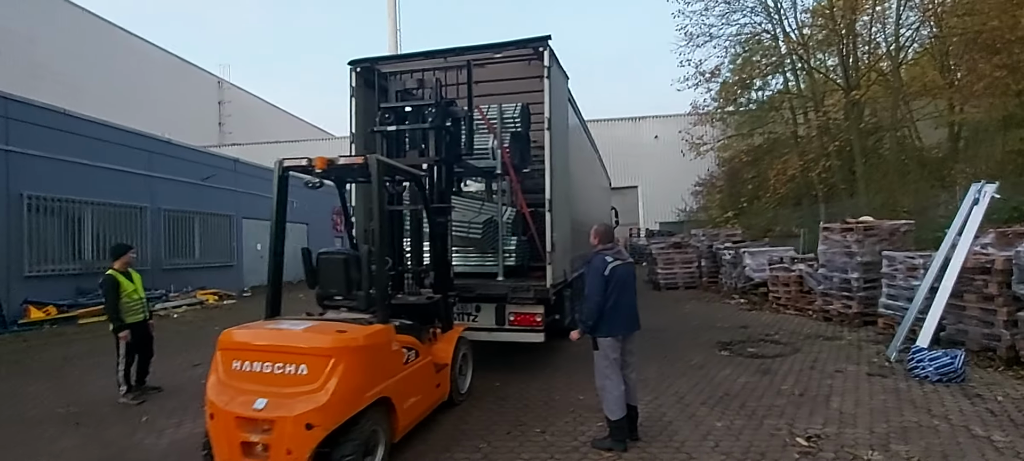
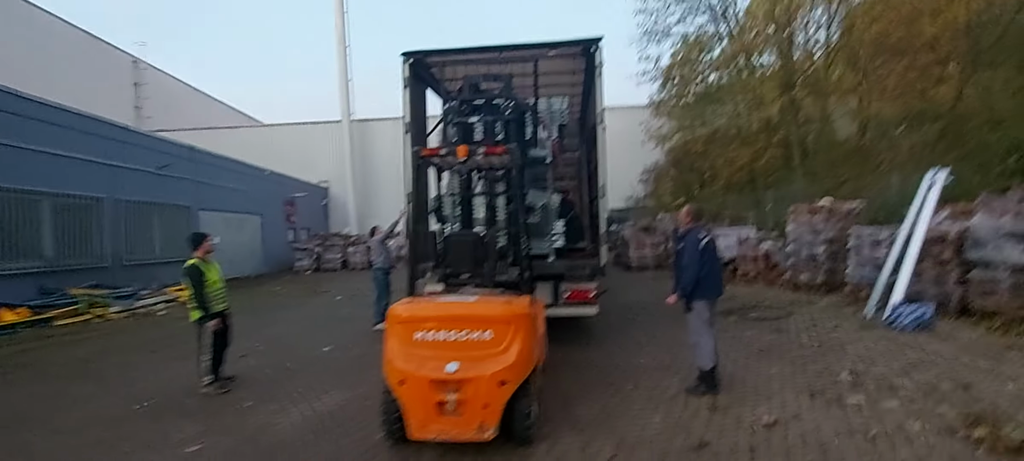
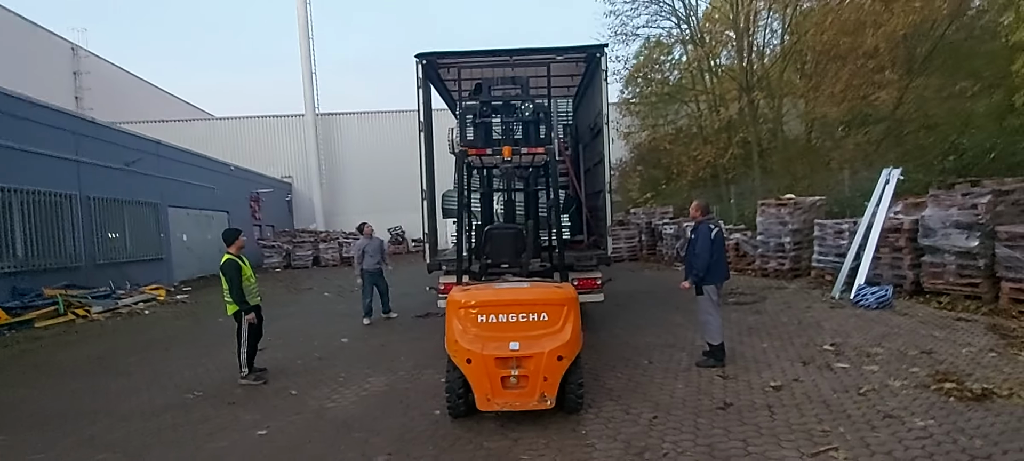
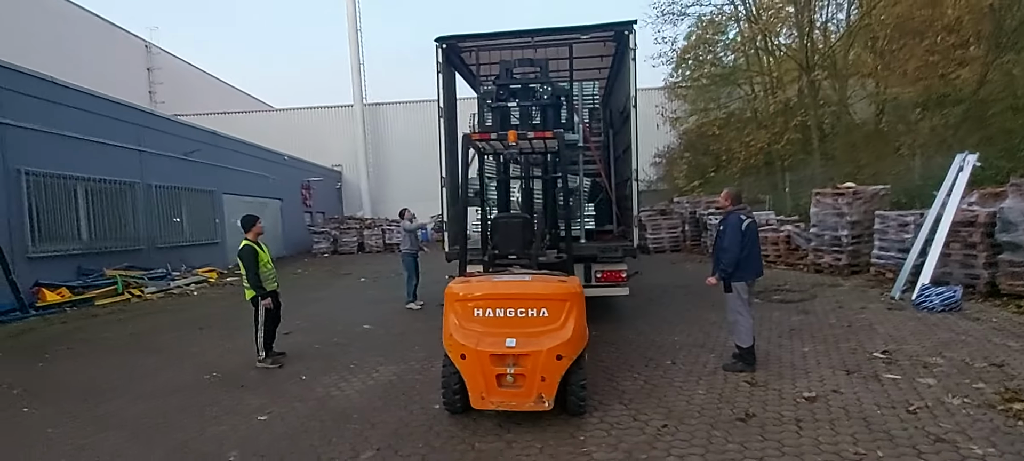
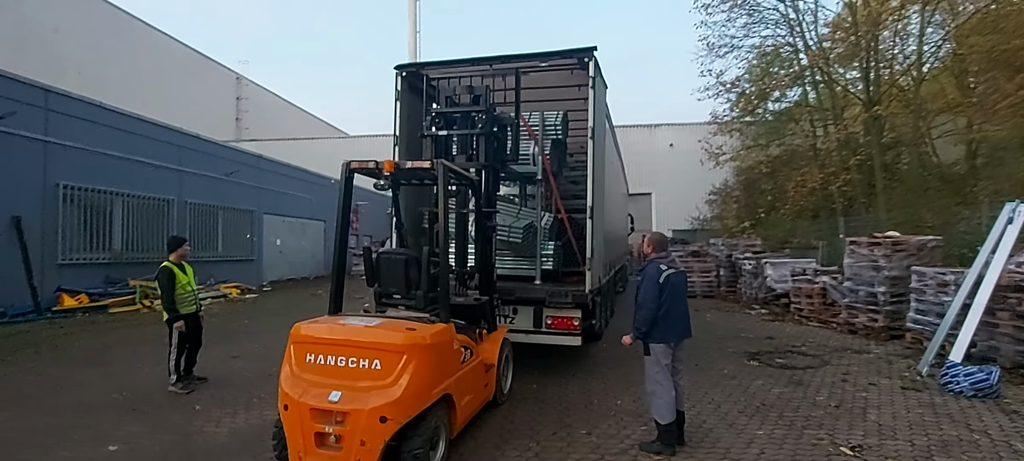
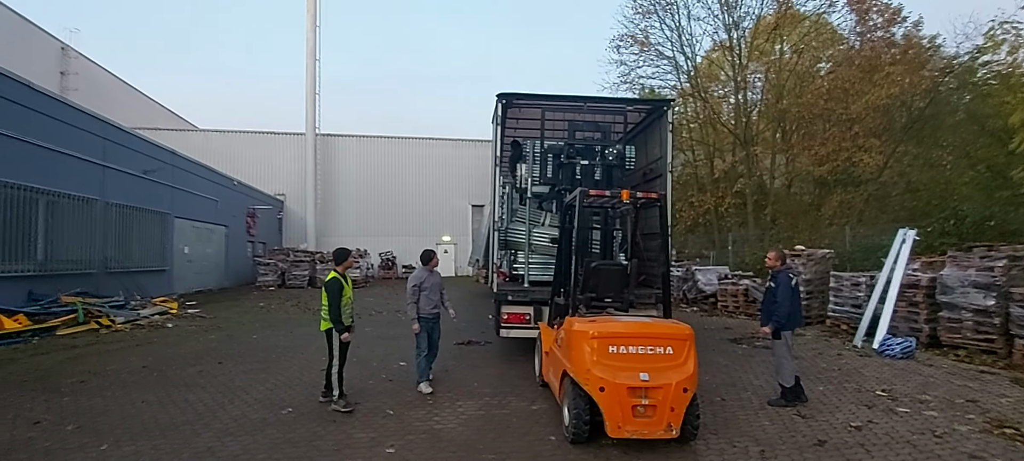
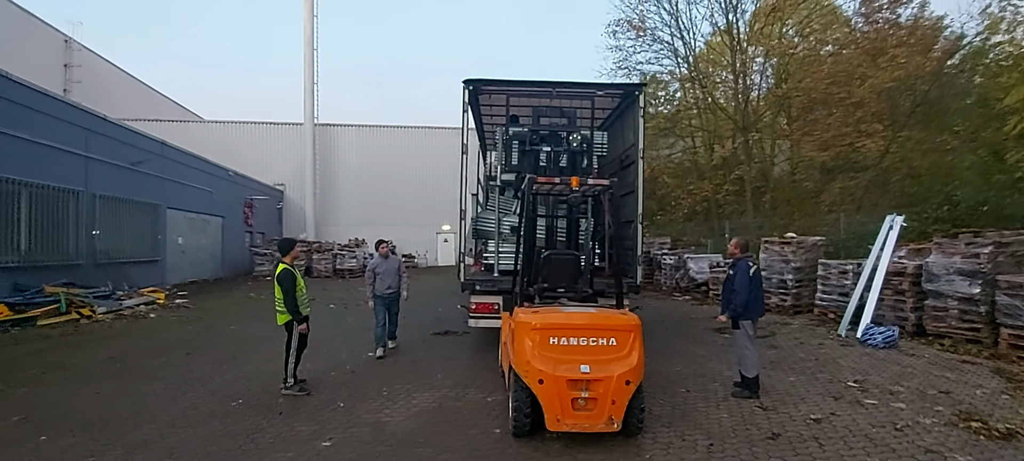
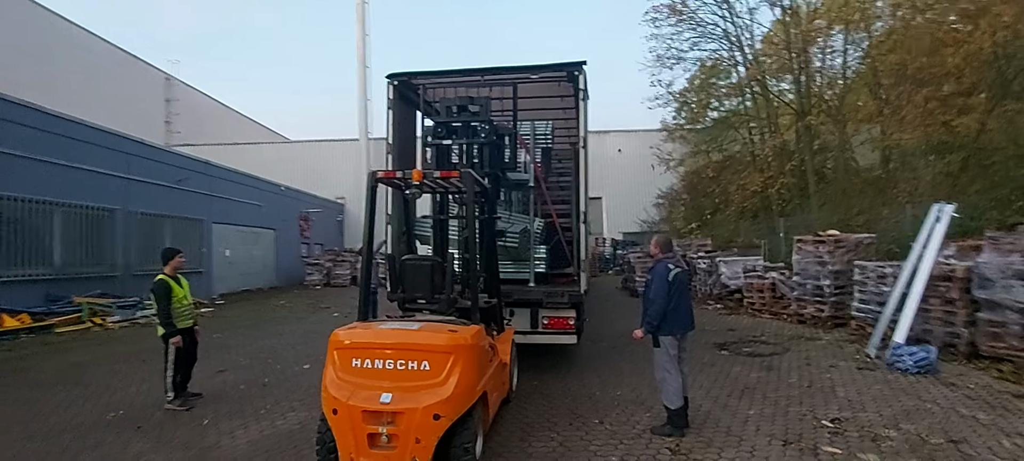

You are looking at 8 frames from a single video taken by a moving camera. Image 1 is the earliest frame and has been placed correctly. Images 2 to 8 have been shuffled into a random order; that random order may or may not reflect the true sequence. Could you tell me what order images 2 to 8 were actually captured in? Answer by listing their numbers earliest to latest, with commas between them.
5, 8, 2, 4, 3, 7, 6
